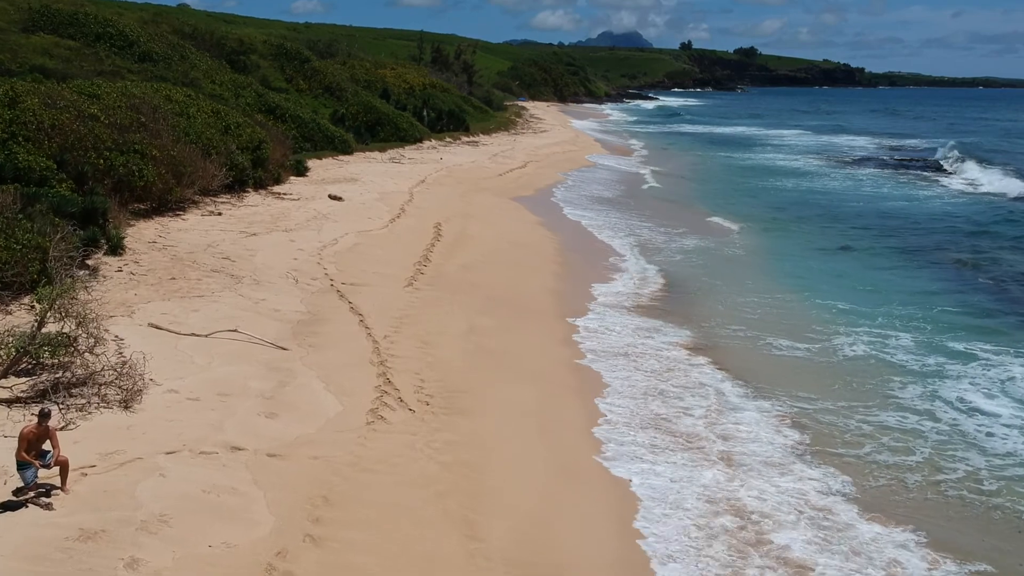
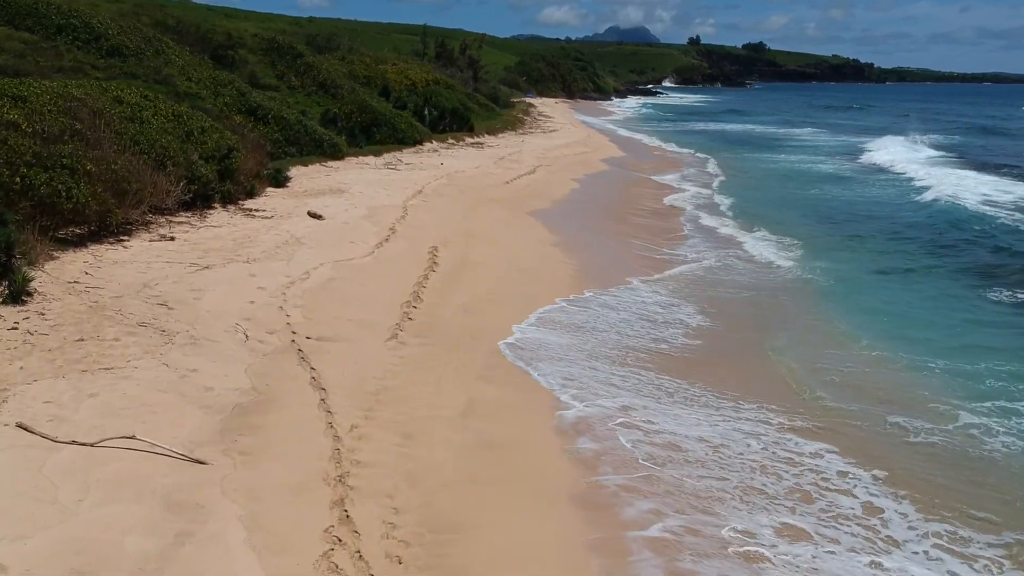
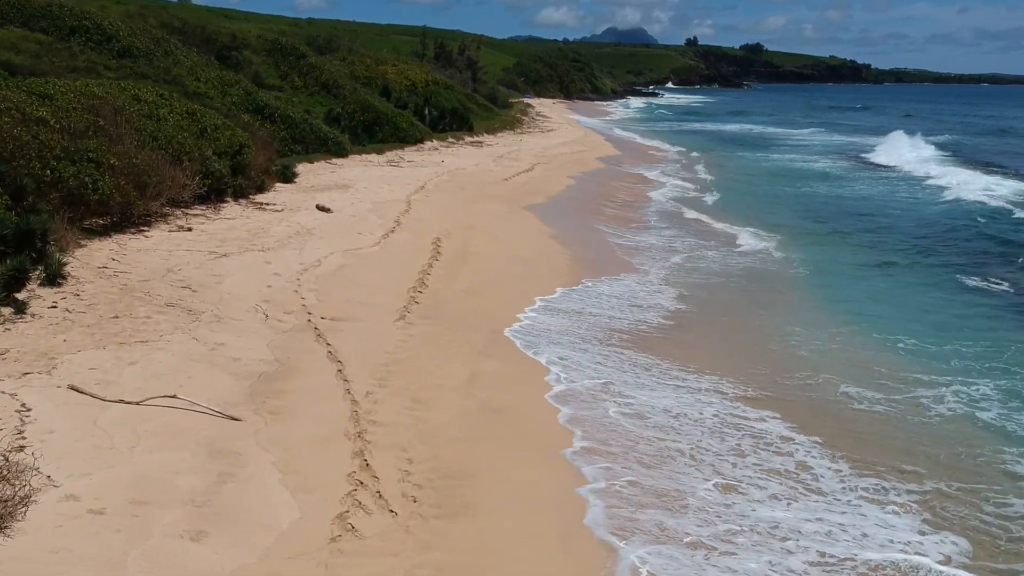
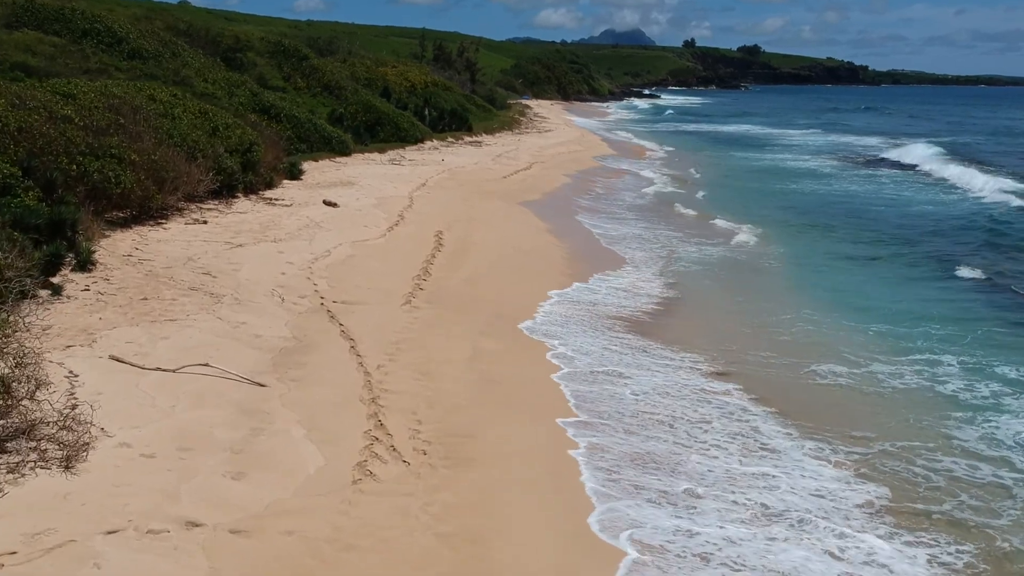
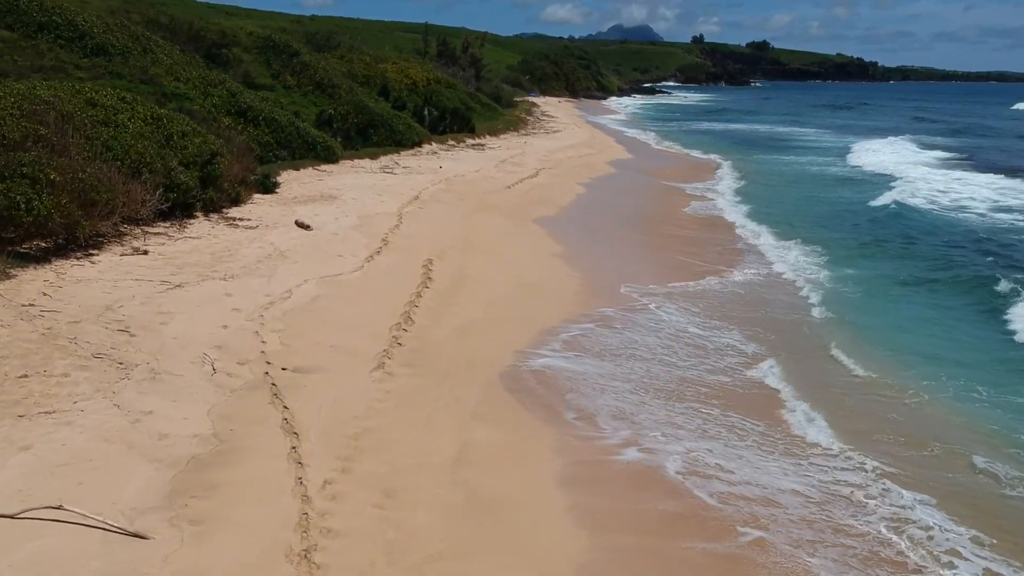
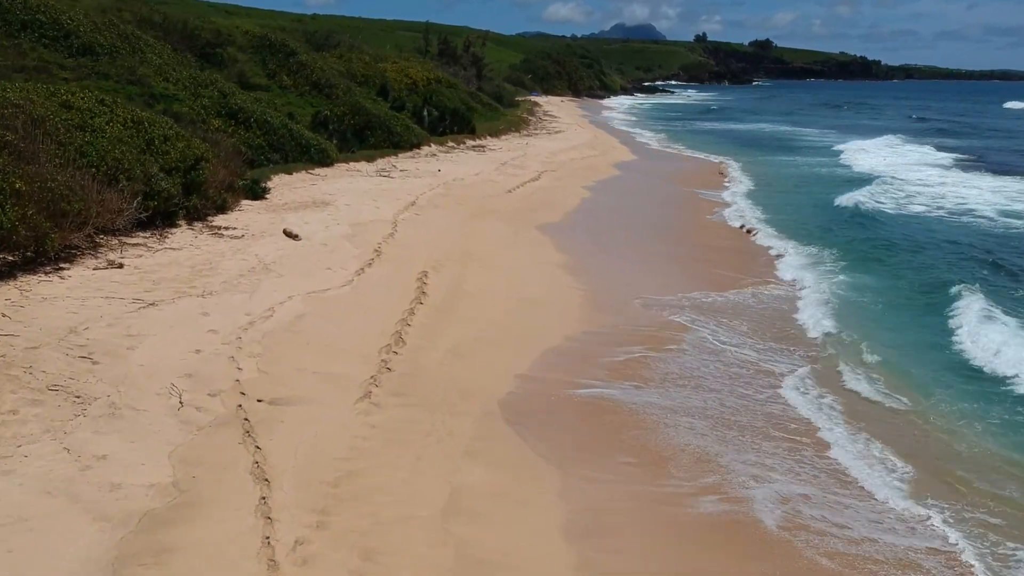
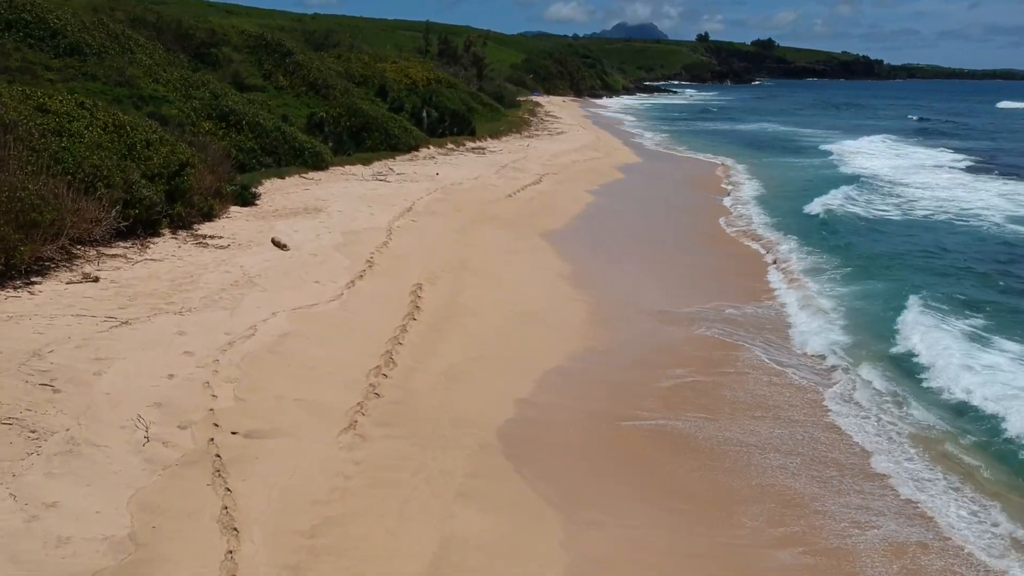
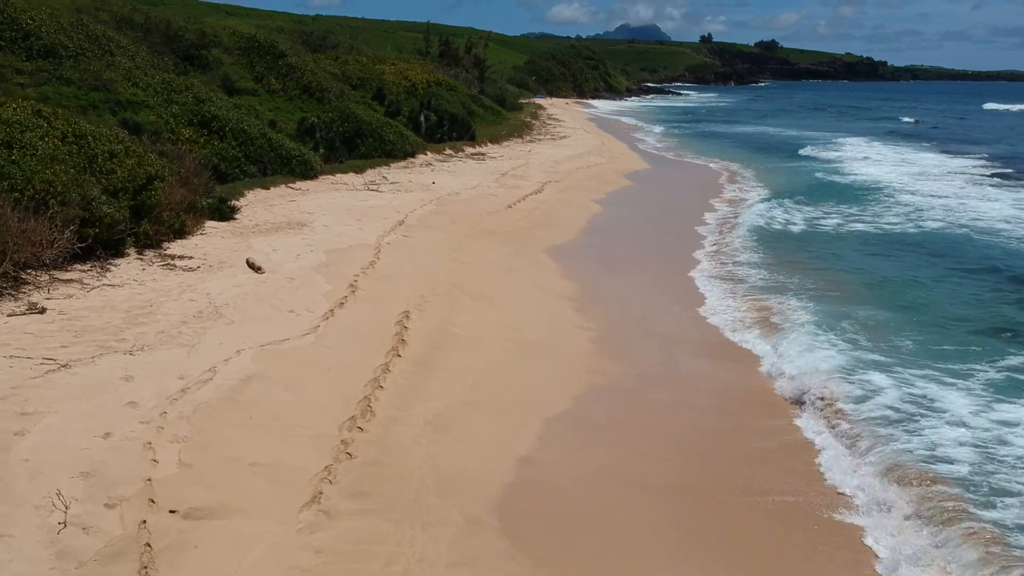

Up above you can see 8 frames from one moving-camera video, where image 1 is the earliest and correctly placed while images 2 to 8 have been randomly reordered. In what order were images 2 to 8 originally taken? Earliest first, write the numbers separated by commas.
4, 3, 2, 5, 6, 7, 8
